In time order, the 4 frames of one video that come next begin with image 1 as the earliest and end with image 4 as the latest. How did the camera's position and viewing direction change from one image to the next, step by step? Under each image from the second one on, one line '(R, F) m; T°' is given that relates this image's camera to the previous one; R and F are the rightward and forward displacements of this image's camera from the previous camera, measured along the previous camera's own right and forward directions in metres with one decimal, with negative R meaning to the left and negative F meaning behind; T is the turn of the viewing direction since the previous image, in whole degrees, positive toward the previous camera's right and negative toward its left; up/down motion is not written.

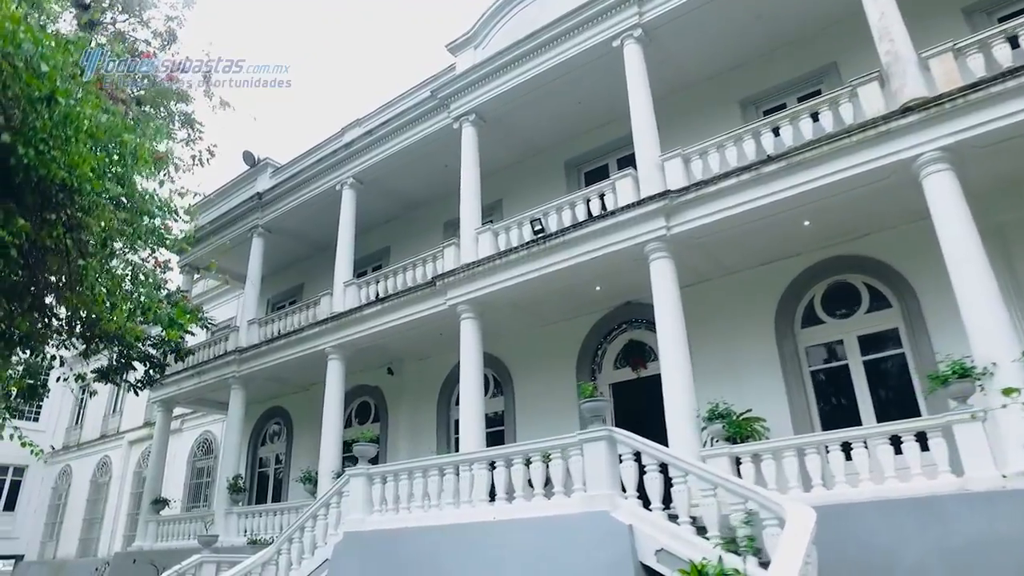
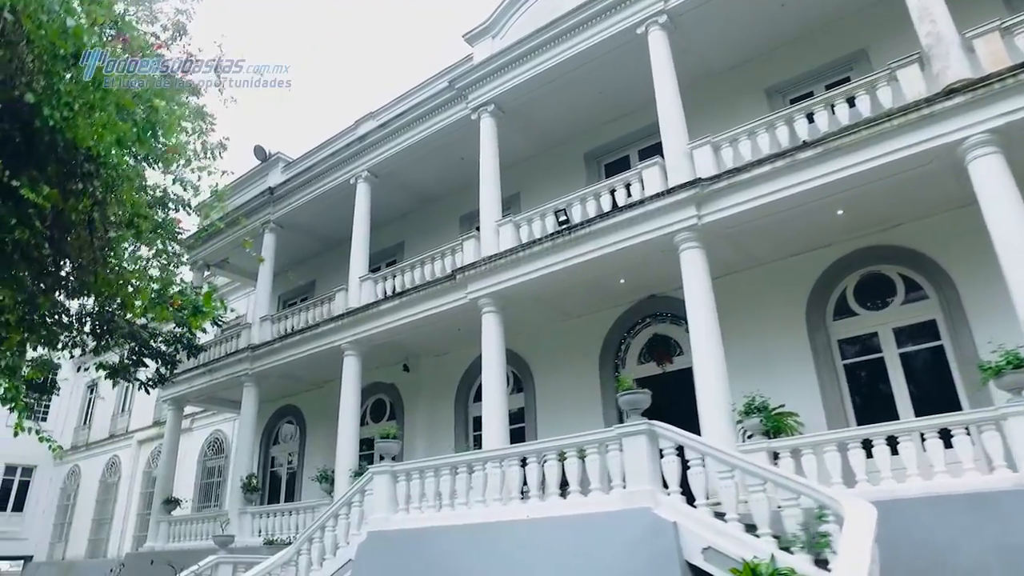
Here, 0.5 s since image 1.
(-0.3, +0.2) m; 0°
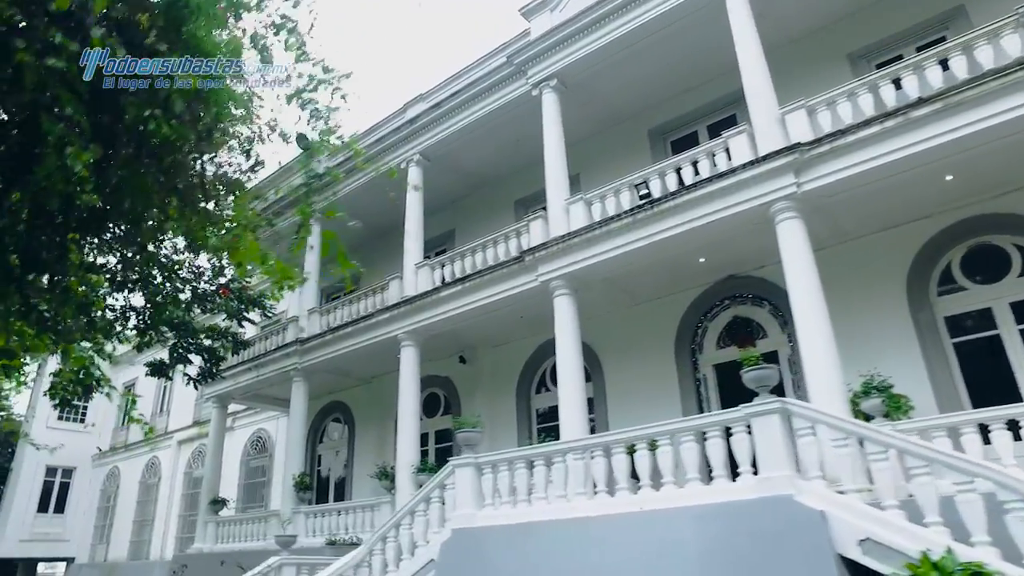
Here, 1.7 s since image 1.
(-0.7, +0.5) m; -1°
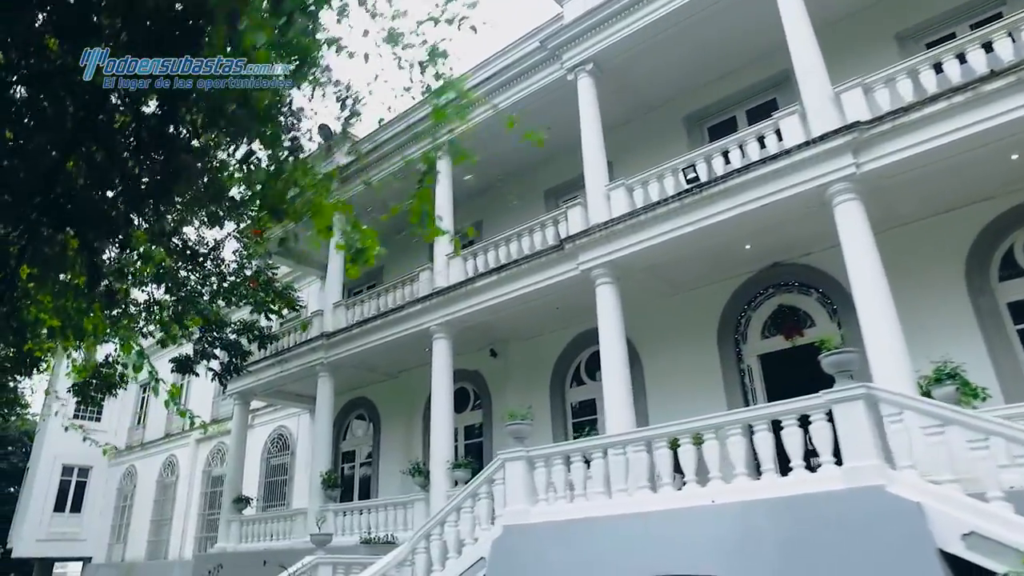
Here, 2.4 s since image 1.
(-0.4, +0.3) m; 0°
